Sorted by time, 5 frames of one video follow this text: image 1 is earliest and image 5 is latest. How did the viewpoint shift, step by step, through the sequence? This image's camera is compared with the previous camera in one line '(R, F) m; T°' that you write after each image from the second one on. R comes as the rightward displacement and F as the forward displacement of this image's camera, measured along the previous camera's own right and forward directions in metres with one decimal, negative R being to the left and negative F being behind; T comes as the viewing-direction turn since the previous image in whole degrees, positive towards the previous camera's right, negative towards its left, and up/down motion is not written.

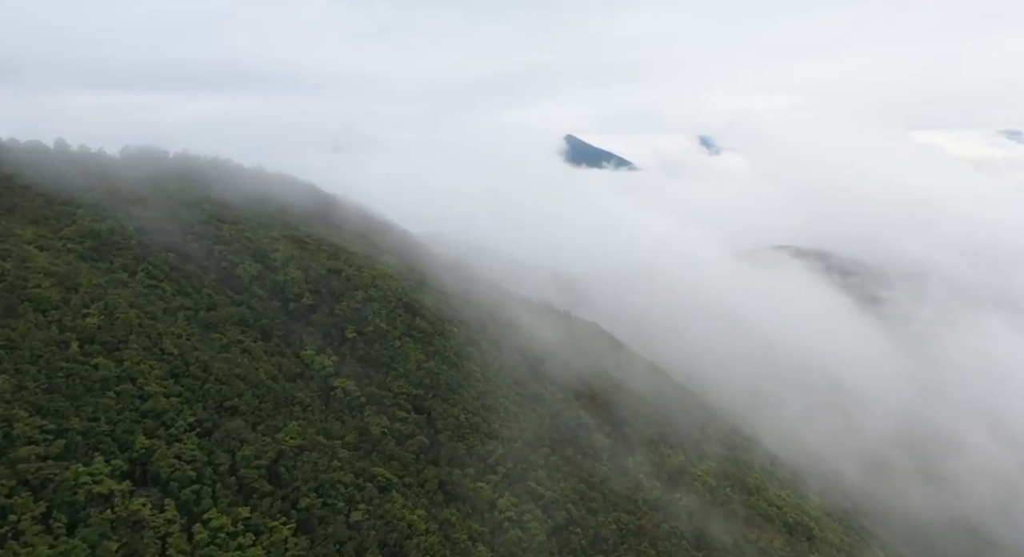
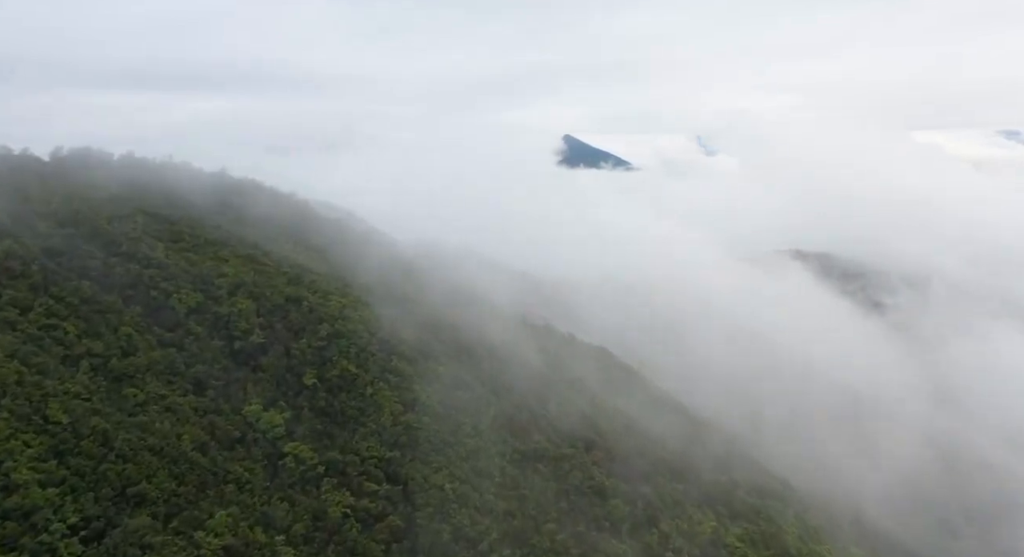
(+0.1, +6.2) m; 0°
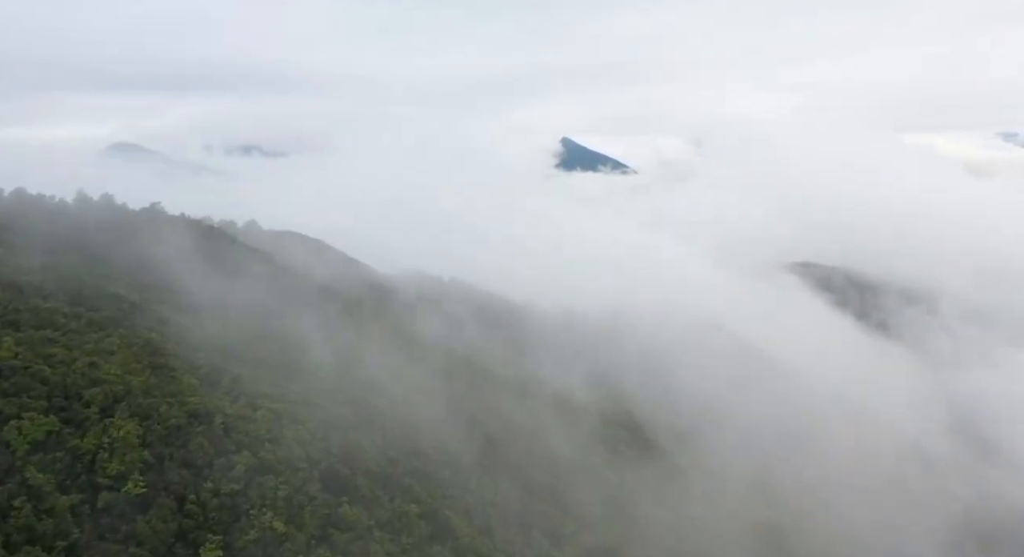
(0.0, +8.7) m; 0°
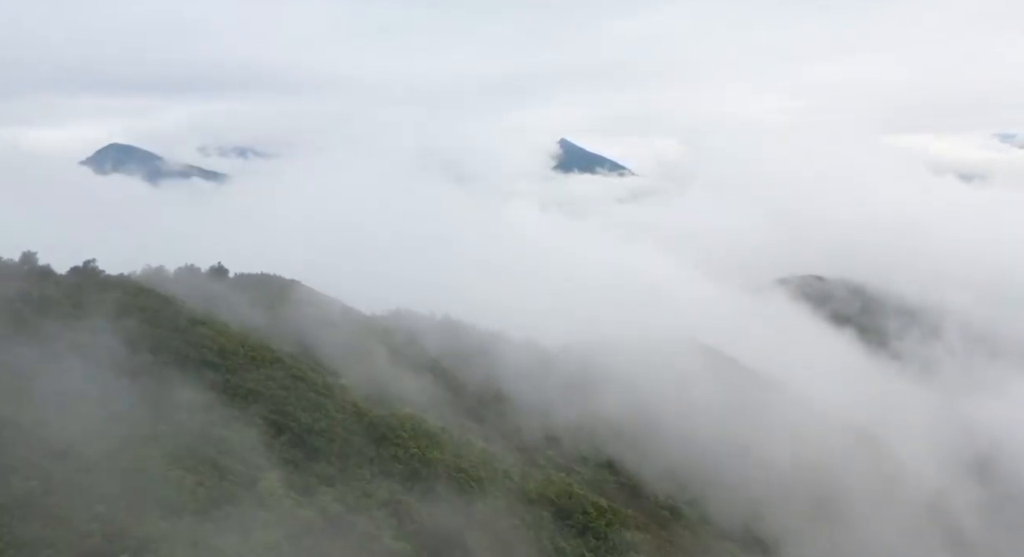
(0.0, +5.9) m; 0°
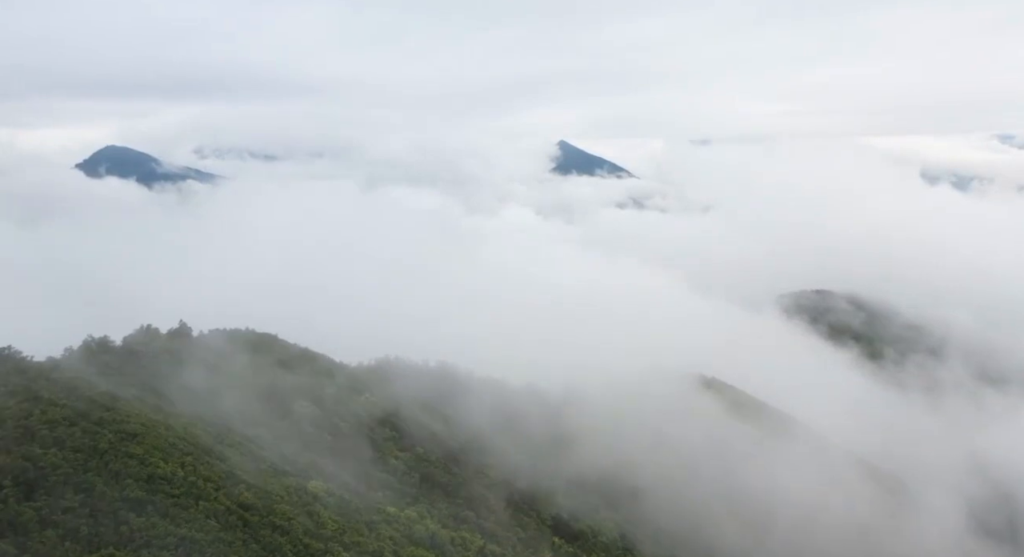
(+1.6, +6.2) m; 0°
